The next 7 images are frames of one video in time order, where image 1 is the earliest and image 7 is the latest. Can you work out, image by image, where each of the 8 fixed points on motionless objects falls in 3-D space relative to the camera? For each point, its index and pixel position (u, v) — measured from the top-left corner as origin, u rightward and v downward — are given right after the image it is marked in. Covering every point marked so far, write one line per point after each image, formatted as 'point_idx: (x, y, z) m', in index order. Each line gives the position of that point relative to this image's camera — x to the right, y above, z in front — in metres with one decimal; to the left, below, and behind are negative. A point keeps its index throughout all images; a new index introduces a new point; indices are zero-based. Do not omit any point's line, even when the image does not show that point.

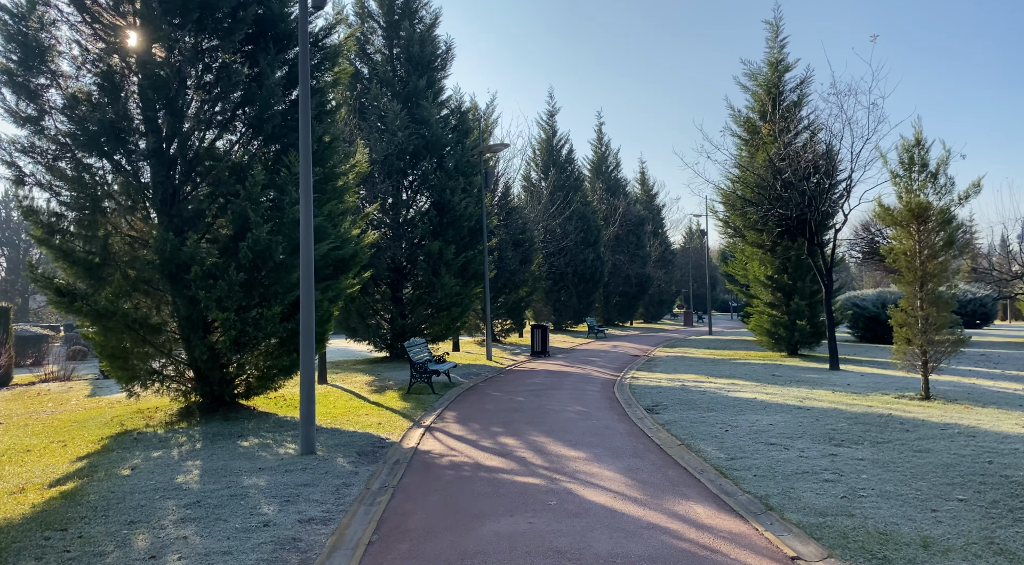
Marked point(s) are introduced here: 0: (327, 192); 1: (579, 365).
0: (-2.7, +1.3, +10.1) m
1: (+1.7, -2.1, +17.6) m
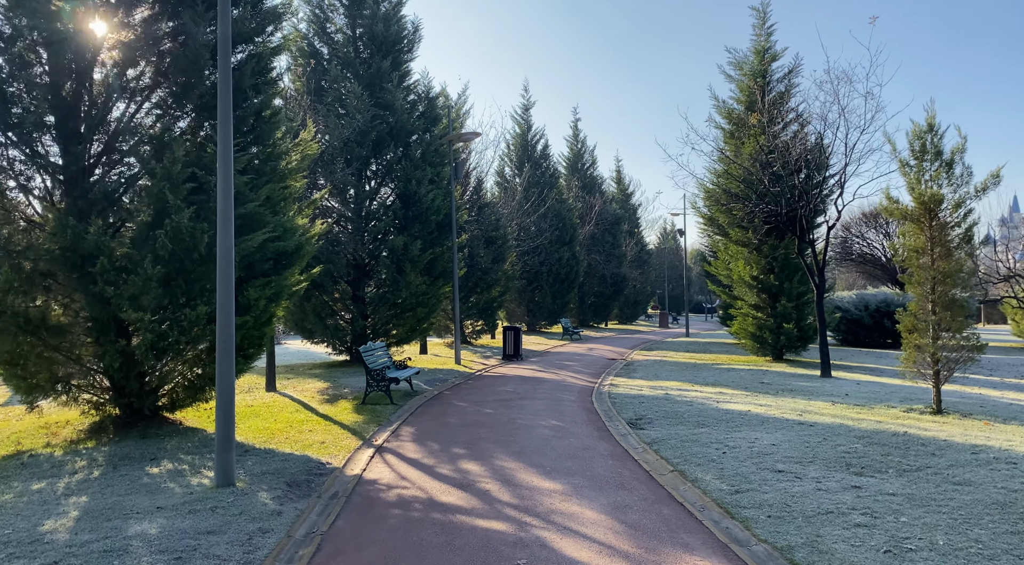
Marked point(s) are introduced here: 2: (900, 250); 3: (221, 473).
0: (-3.1, +1.4, +8.8) m
1: (+1.0, -2.1, +16.5) m
2: (+4.9, +0.4, +8.9) m
3: (-2.5, -1.6, +5.9) m
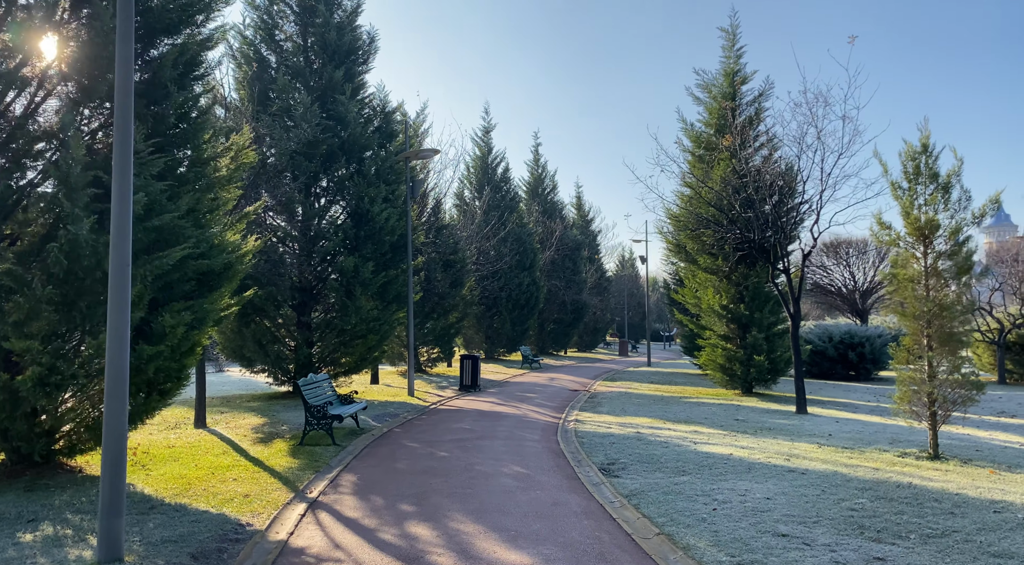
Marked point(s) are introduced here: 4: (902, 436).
0: (-3.5, +1.1, +7.7) m
1: (0.0, -2.7, +15.5) m
2: (+4.5, 0.0, +8.2) m
3: (-2.7, -1.8, +4.7) m
4: (+5.2, -2.1, +9.3) m
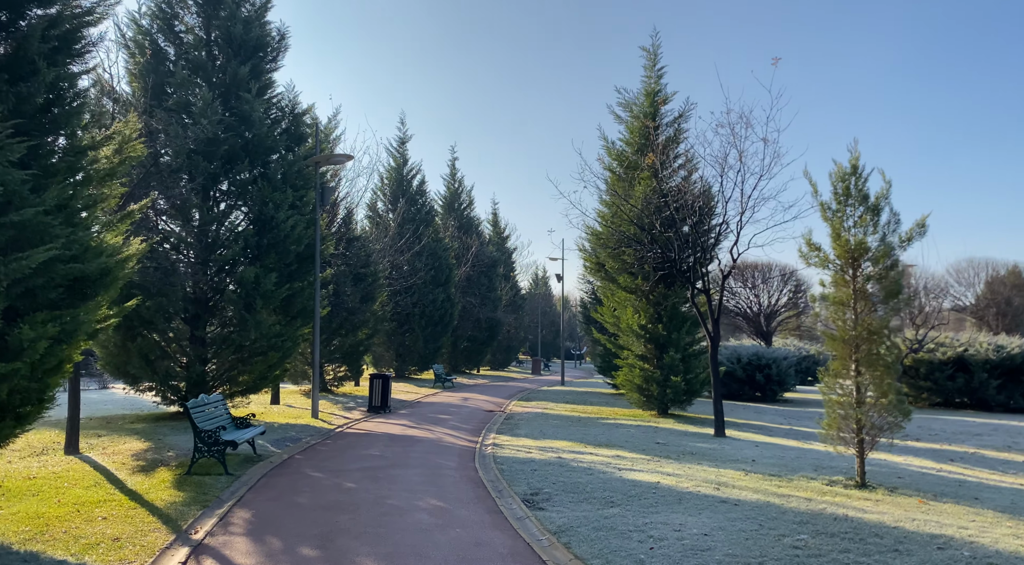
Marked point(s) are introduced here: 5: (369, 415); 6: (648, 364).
0: (-4.3, +1.1, +6.6) m
1: (-1.8, -3.0, +14.7) m
2: (+3.6, -0.2, +8.1) m
3: (-3.2, -1.8, +3.7) m
4: (+4.1, -2.4, +9.2) m
5: (-3.3, -3.1, +16.2) m
6: (+3.1, -1.9, +16.0) m
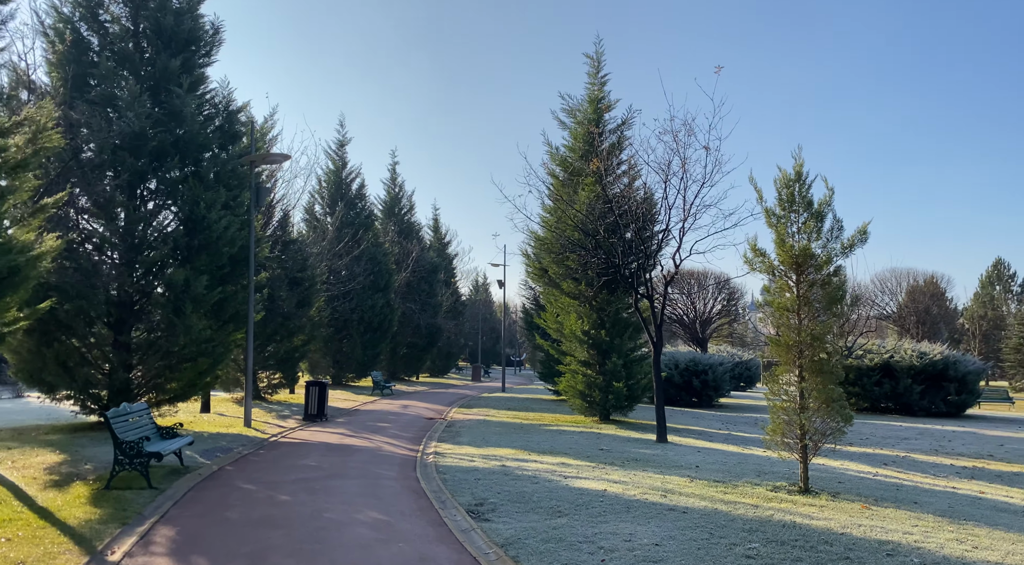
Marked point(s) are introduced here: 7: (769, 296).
0: (-4.7, +1.1, +6.0) m
1: (-3.0, -3.1, +14.2) m
2: (+2.9, -0.3, +8.1) m
3: (-3.4, -1.8, +3.2) m
4: (+3.4, -2.4, +9.3) m
5: (-4.6, -3.2, +15.6) m
6: (+1.8, -2.0, +16.0) m
7: (+2.9, -0.1, +8.0) m
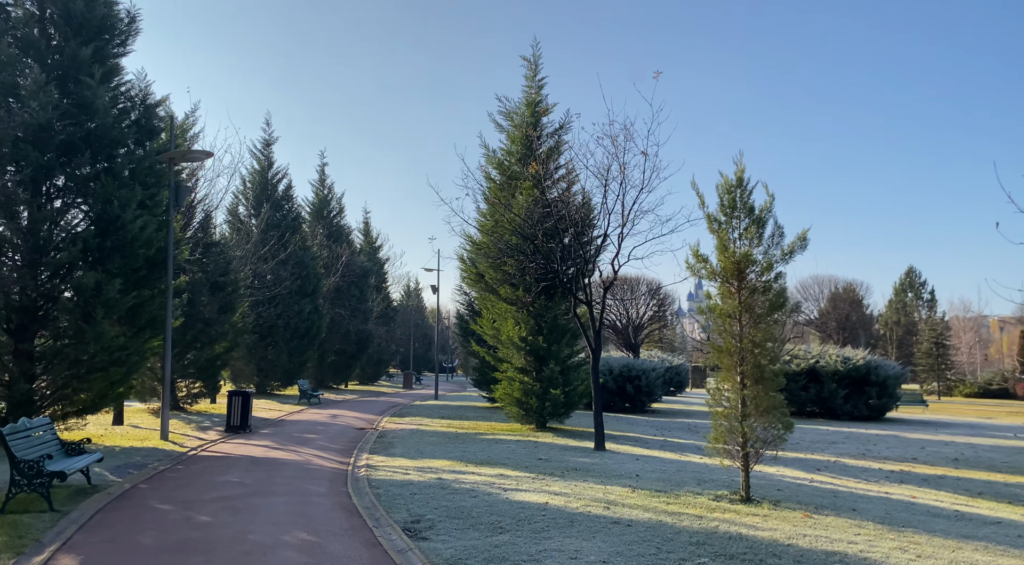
0: (-5.2, +1.1, +5.3) m
1: (-4.3, -3.2, +13.5) m
2: (+2.3, -0.4, +8.1) m
3: (-3.6, -1.8, +2.5) m
4: (+2.6, -2.5, +9.2) m
5: (-6.0, -3.2, +14.8) m
6: (+0.3, -2.1, +15.8) m
7: (+2.3, -0.2, +8.0) m
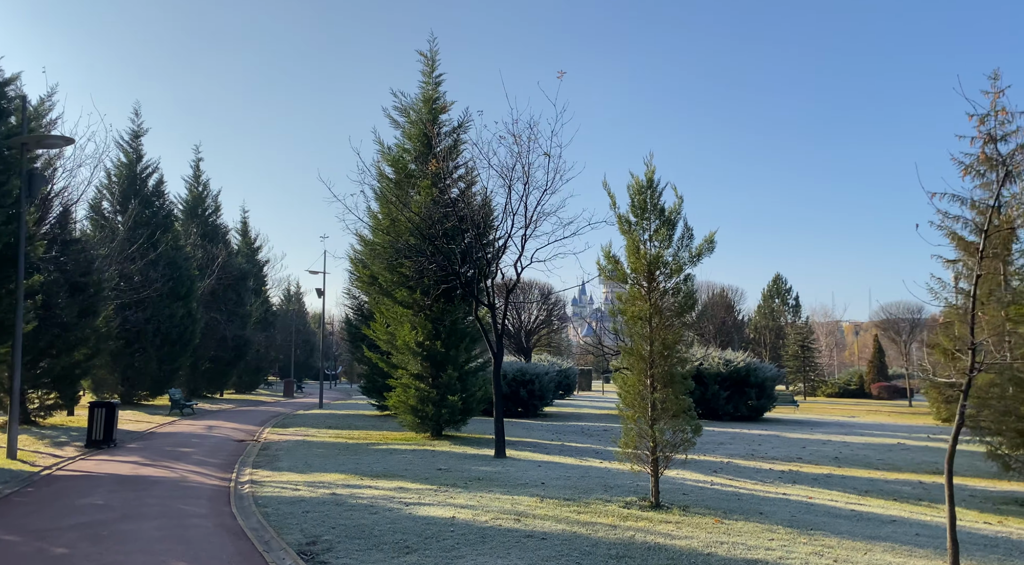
0: (-5.7, +1.1, +4.0) m
1: (-6.1, -3.2, +12.3) m
2: (+1.2, -0.4, +8.0) m
3: (-3.7, -1.7, +1.6) m
4: (+1.3, -2.6, +9.2) m
5: (-8.0, -3.3, +13.3) m
6: (-1.9, -2.2, +15.3) m
7: (+1.2, -0.3, +7.9) m
